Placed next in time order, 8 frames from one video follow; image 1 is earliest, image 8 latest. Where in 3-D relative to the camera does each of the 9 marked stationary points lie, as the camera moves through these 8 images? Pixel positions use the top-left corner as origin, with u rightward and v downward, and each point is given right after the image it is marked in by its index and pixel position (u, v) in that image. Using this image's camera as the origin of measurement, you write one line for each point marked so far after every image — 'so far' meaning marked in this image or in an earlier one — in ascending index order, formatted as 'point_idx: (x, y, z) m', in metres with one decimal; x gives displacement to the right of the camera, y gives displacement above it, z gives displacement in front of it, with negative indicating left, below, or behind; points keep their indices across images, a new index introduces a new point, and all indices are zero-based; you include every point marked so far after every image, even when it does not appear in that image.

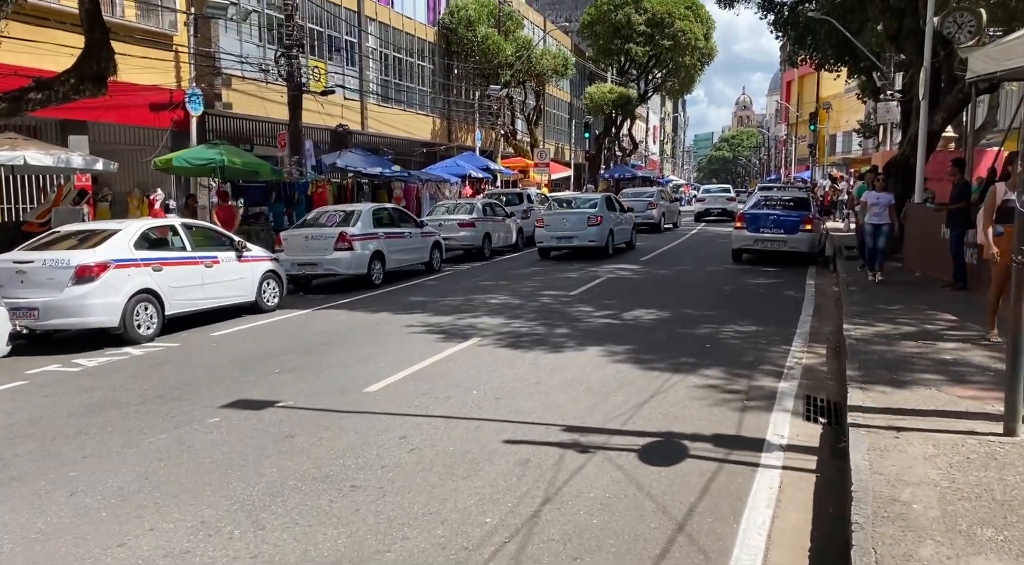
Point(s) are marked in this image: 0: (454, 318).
0: (-0.8, -0.5, +10.9) m
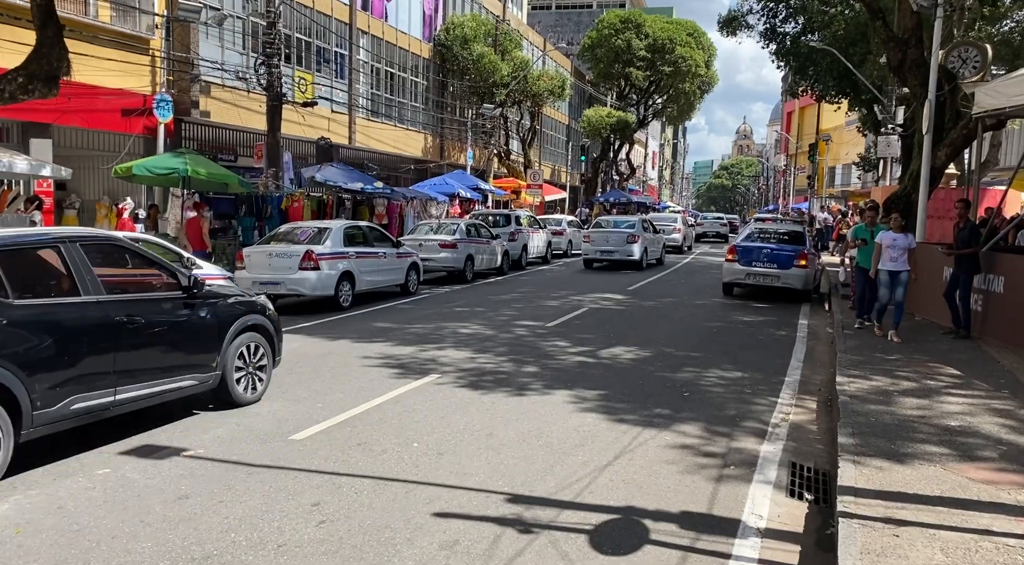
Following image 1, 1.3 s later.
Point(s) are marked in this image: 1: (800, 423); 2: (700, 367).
0: (-1.2, -0.8, +10.1) m
1: (+2.6, -1.3, +7.4) m
2: (+2.2, -1.0, +9.5) m
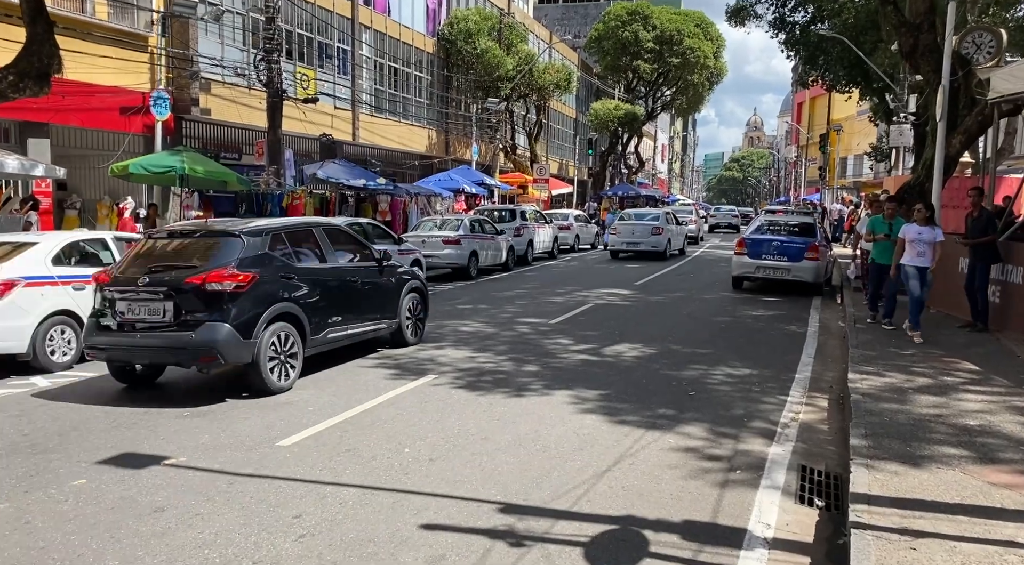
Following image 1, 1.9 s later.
0: (-1.2, -0.8, +9.8) m
1: (+2.6, -1.2, +7.1) m
2: (+2.2, -0.9, +9.2) m
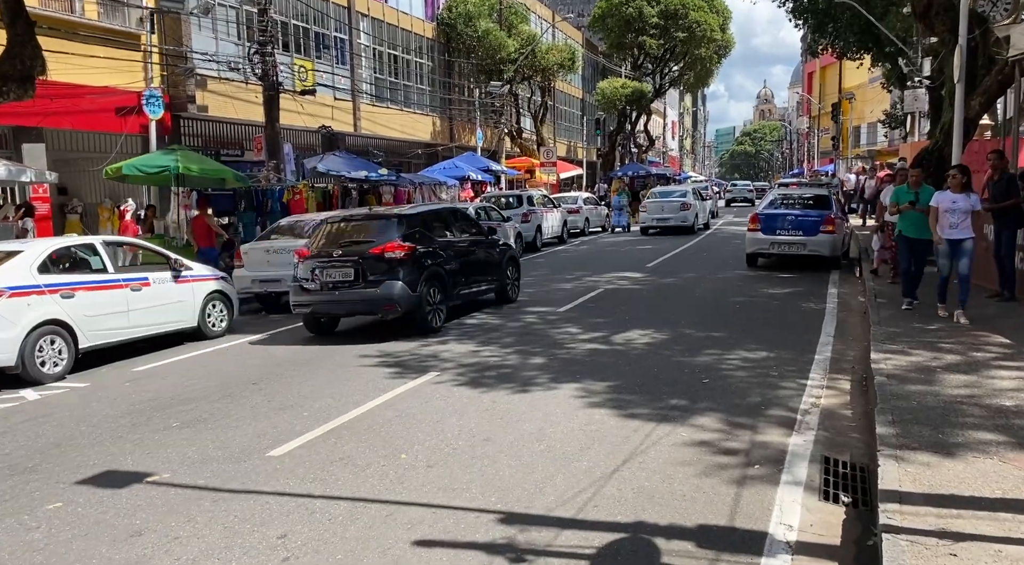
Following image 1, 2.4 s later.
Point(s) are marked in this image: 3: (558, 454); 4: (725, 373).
0: (-1.1, -0.7, +9.5) m
1: (+2.6, -1.0, +6.7) m
2: (+2.3, -0.7, +8.9) m
3: (+0.3, -1.2, +5.6) m
4: (+2.1, -0.9, +7.8) m
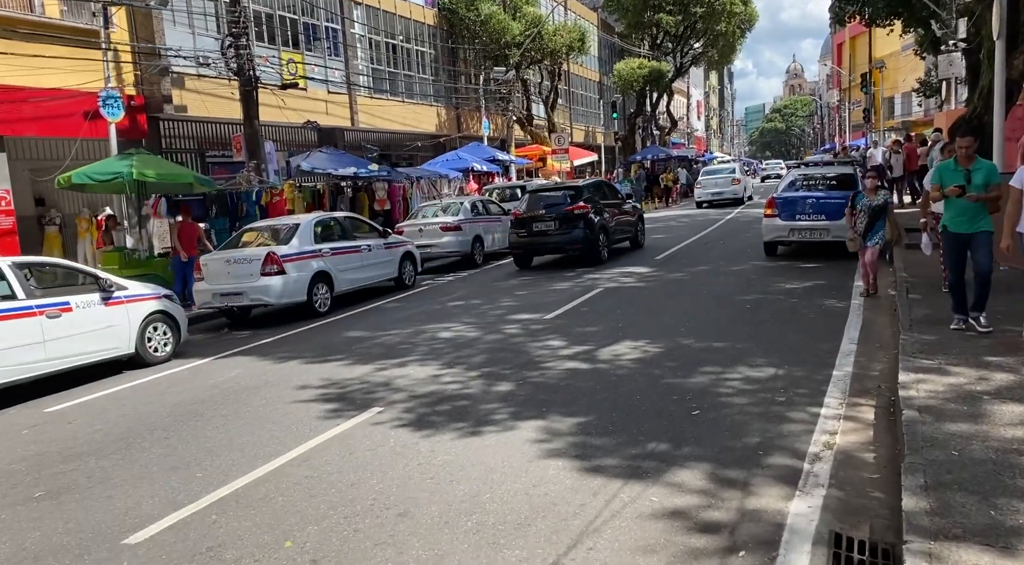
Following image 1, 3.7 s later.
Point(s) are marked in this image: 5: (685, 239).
0: (-1.4, -0.9, +8.3) m
1: (+2.2, -1.1, +5.3) m
2: (+1.9, -0.8, +7.5) m
3: (-0.1, -1.3, +4.3) m
4: (+1.7, -0.9, +6.5) m
5: (+4.0, +1.0, +18.6) m
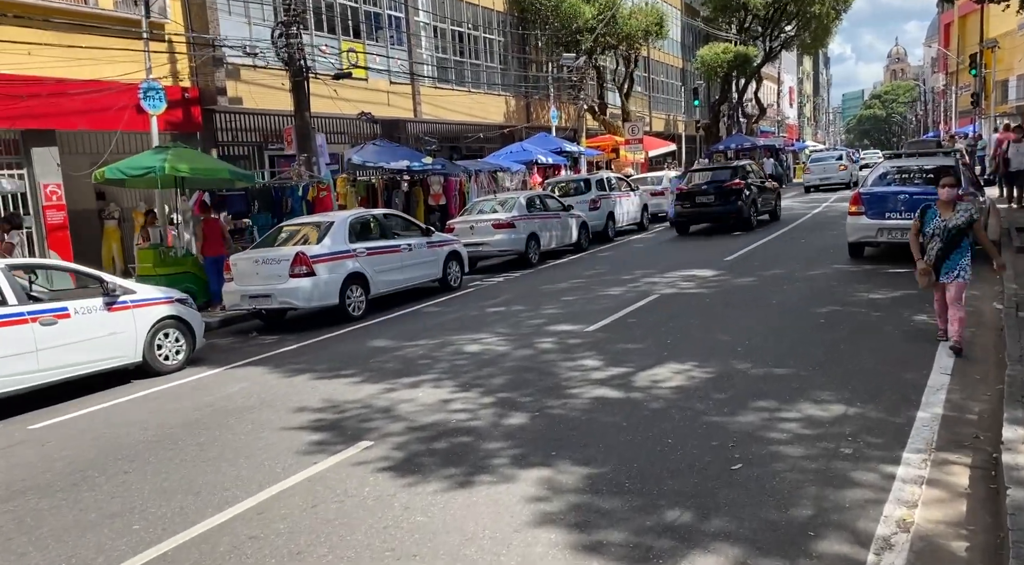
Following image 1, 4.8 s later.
0: (-1.2, -1.0, +7.4) m
1: (+2.1, -1.3, +4.1) m
2: (+2.0, -0.9, +6.3) m
3: (-0.3, -1.5, +3.4) m
4: (+1.7, -1.1, +5.3) m
5: (+5.2, +1.0, +17.1) m
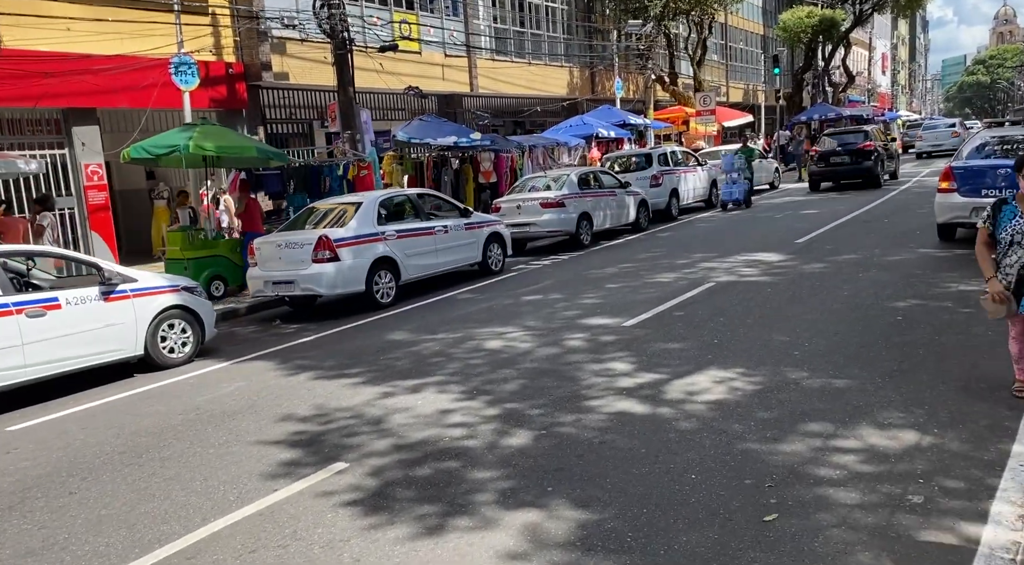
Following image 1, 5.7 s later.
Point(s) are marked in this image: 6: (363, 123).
0: (-1.1, -0.9, +6.6) m
1: (+1.9, -1.3, +3.0) m
2: (+2.0, -0.9, +5.2) m
3: (-0.6, -1.6, +2.5) m
4: (+1.6, -1.1, +4.3) m
5: (+6.3, +1.3, +15.6) m
6: (-2.7, +3.0, +15.2) m
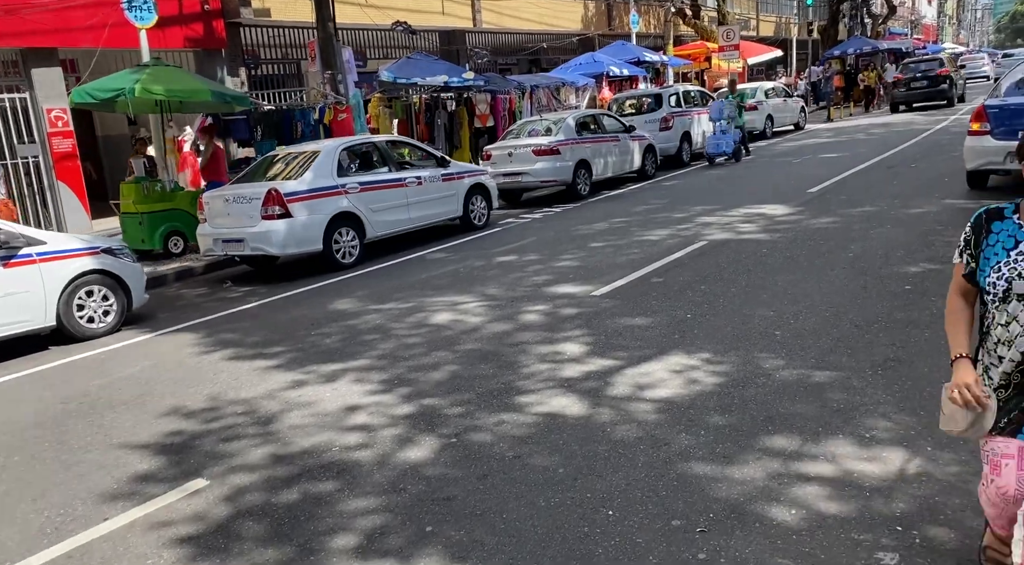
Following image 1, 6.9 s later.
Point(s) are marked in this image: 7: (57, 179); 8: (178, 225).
0: (-1.6, -0.7, +5.7) m
1: (+1.2, -1.4, +2.0) m
2: (+1.5, -0.8, +4.2) m
3: (-1.2, -1.6, +1.7) m
4: (+1.0, -1.1, +3.3) m
5: (+6.1, +2.1, +14.2) m
6: (-2.9, +3.8, +14.0) m
7: (-7.7, +1.7, +13.7) m
8: (-4.6, +0.8, +11.3) m
